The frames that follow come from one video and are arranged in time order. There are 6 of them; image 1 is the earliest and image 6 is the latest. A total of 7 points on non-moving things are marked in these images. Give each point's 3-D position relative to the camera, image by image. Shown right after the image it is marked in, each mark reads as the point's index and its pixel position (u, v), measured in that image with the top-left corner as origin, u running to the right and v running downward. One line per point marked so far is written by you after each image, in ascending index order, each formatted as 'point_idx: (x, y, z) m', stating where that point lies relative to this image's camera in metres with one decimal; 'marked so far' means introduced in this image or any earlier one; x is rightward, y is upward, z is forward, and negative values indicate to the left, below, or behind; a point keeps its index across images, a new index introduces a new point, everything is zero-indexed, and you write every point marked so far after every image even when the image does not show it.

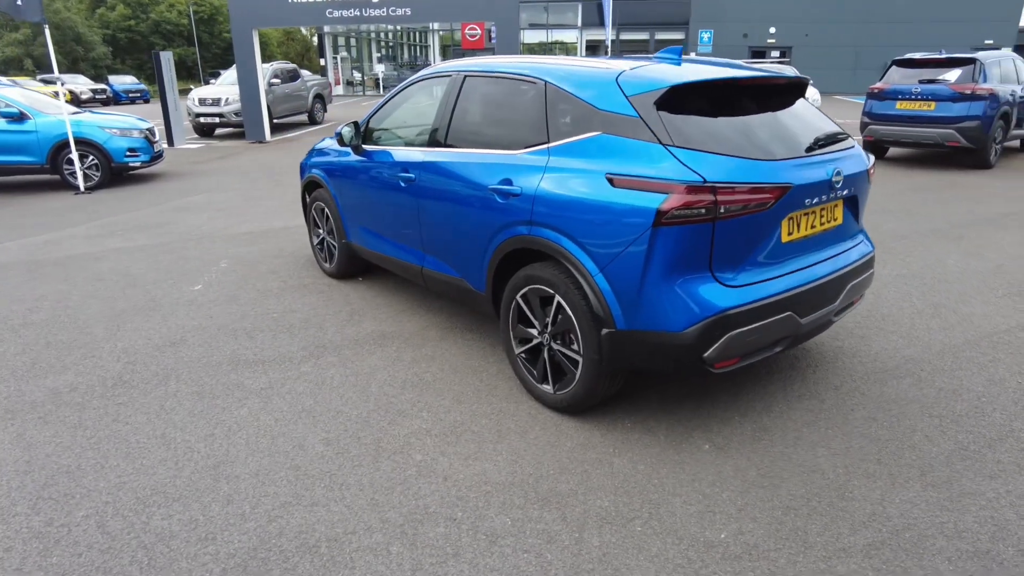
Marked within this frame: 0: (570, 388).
0: (+0.3, -0.5, +3.3) m
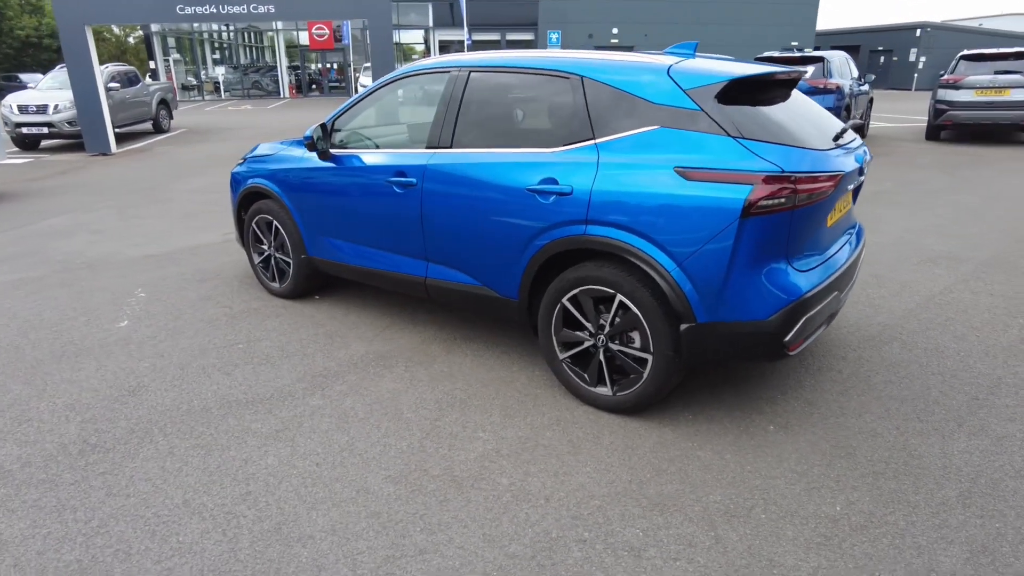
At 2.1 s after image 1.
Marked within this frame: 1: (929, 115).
0: (+0.6, -0.5, +3.2) m
1: (+8.0, +3.3, +12.0) m
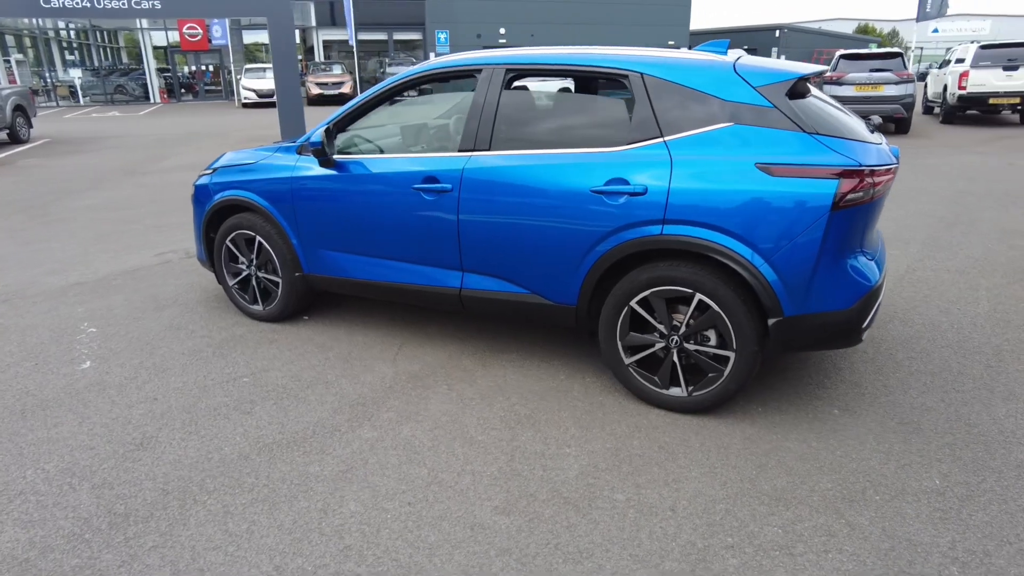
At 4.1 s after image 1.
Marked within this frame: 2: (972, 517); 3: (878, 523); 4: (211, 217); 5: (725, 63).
0: (+1.0, -0.5, +3.2) m
1: (+6.4, +3.8, +13.2) m
2: (+1.9, -0.9, +2.6) m
3: (+1.5, -1.0, +2.5) m
4: (-2.2, +0.5, +4.6) m
5: (+1.1, +1.1, +3.2) m
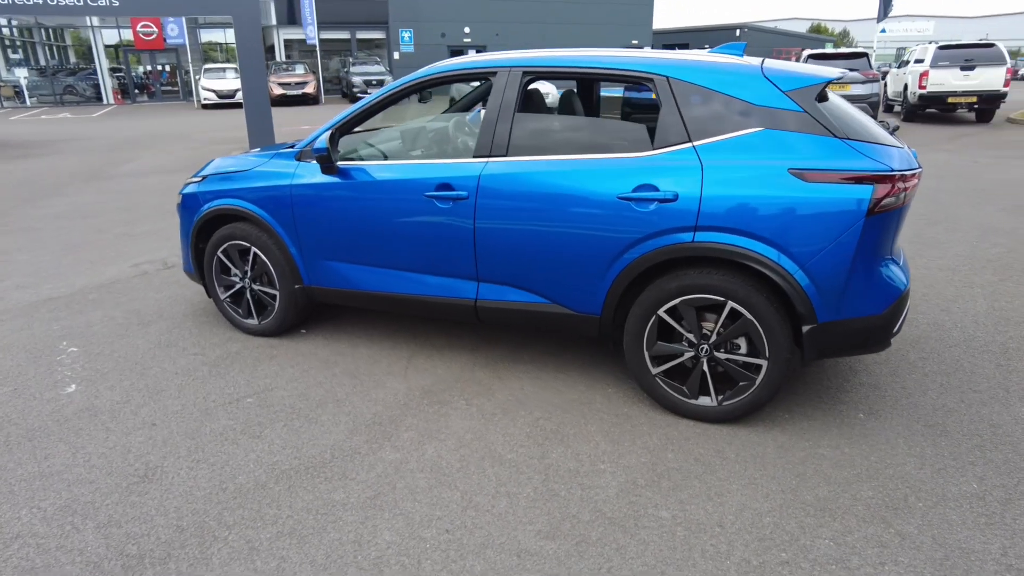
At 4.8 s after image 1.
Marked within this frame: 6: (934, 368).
0: (+1.2, -0.5, +3.1) m
1: (+5.9, +3.8, +13.4) m
2: (+2.1, -1.0, +2.6) m
3: (+1.7, -1.0, +2.5) m
4: (-2.2, +0.4, +4.4) m
5: (+1.2, +1.1, +3.1) m
6: (+2.5, -0.5, +3.8) m
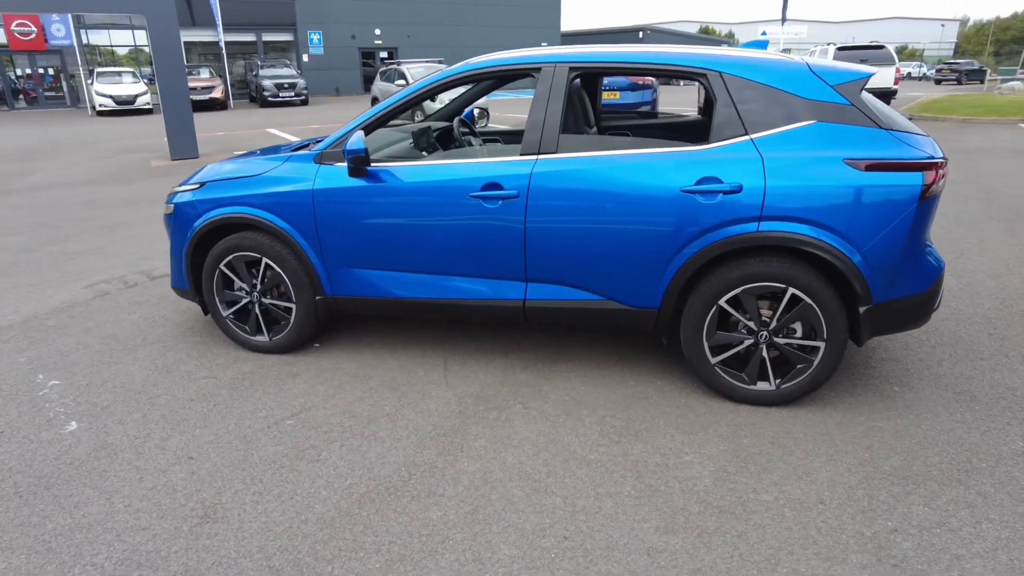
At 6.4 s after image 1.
0: (+1.5, -0.5, +3.3) m
1: (+4.5, +4.1, +14.1) m
2: (+2.5, -0.8, +2.8) m
3: (+2.1, -0.9, +2.7) m
4: (-2.0, +0.3, +4.0) m
5: (+1.5, +1.2, +3.3) m
6: (+2.8, -0.3, +4.1) m
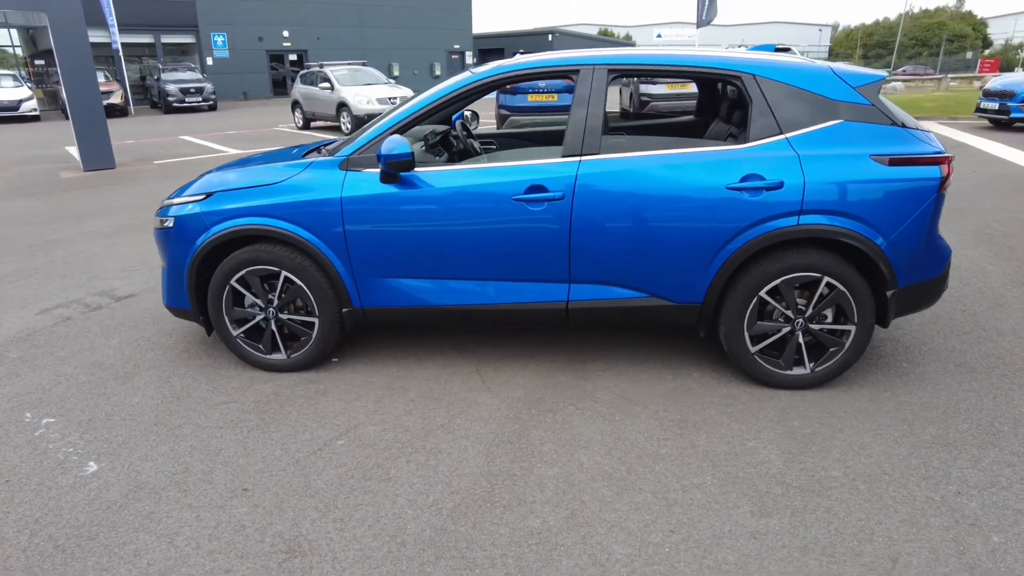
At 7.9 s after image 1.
0: (+1.8, -0.4, +3.5) m
1: (+3.0, +4.2, +14.6) m
2: (+2.9, -0.7, +3.2) m
3: (+2.5, -0.8, +3.0) m
4: (-1.8, +0.2, +3.7) m
5: (+1.6, +1.2, +3.5) m
6: (+2.9, -0.2, +4.5) m
